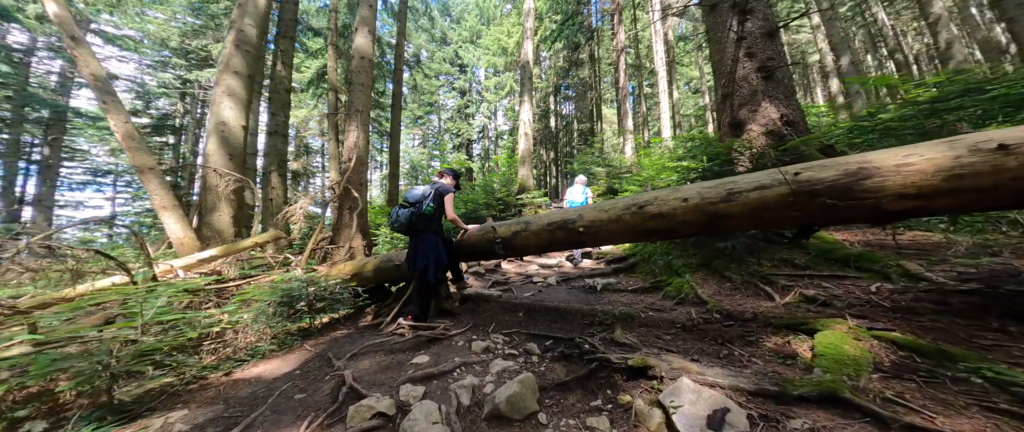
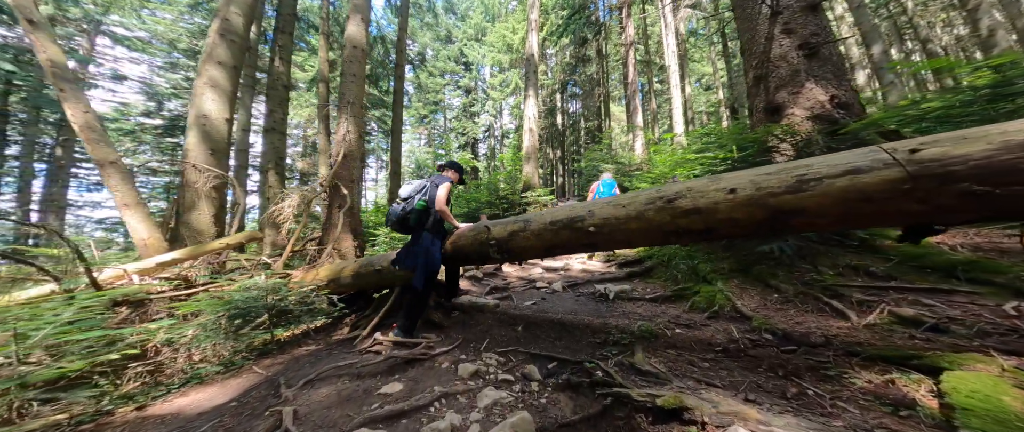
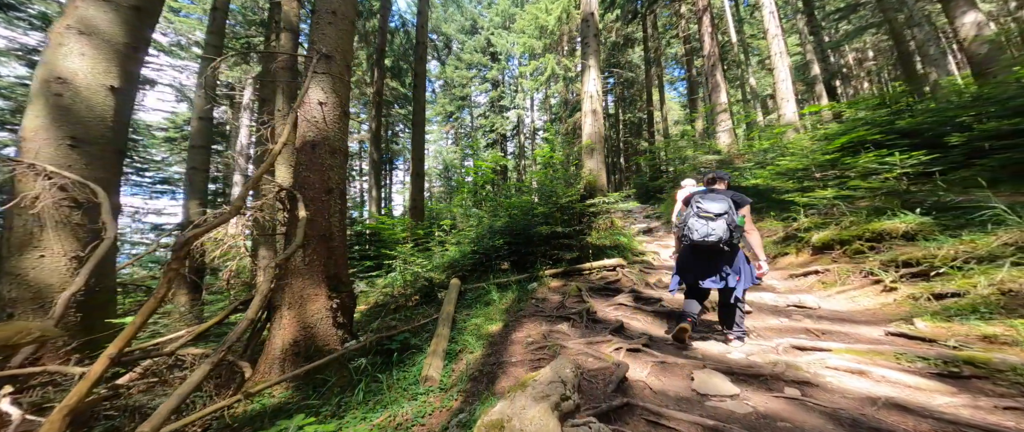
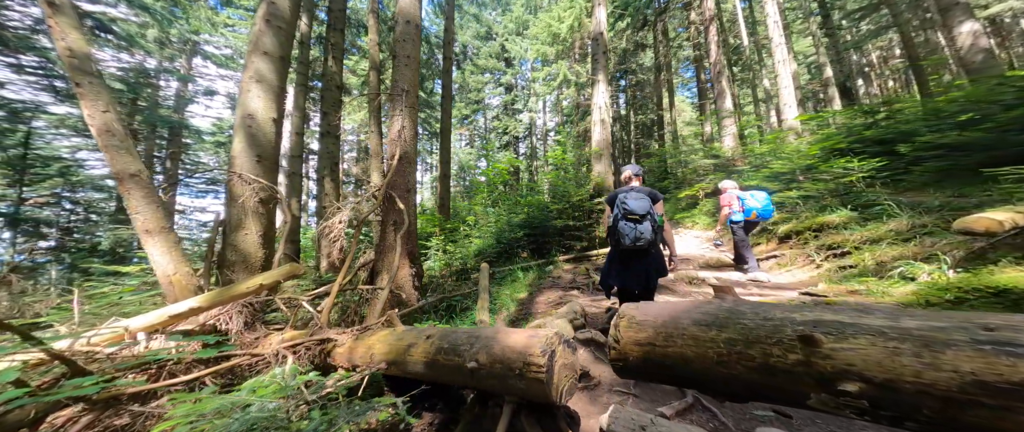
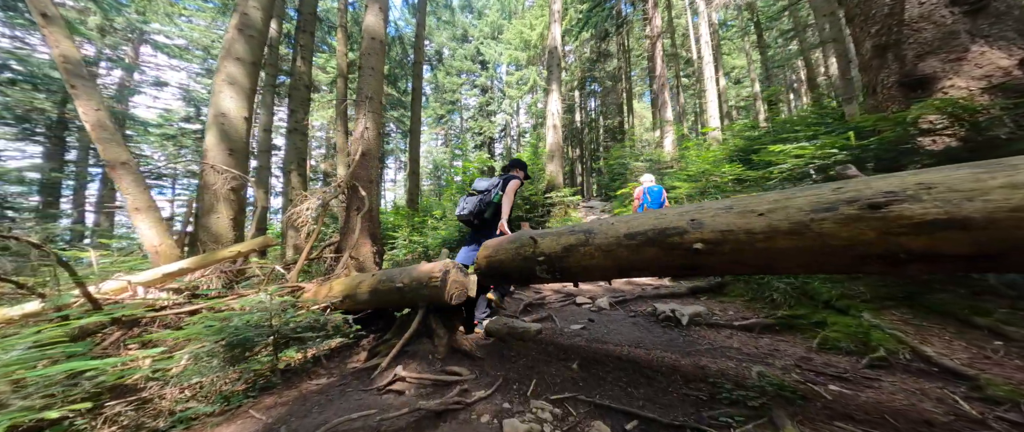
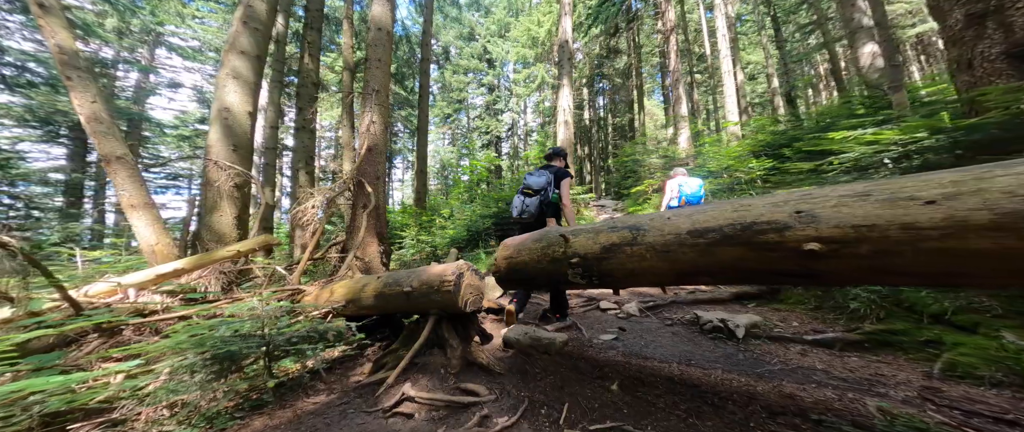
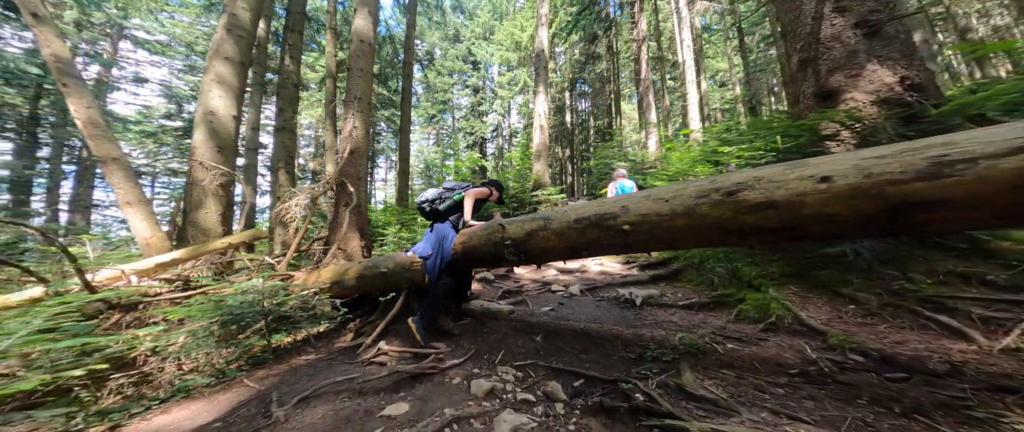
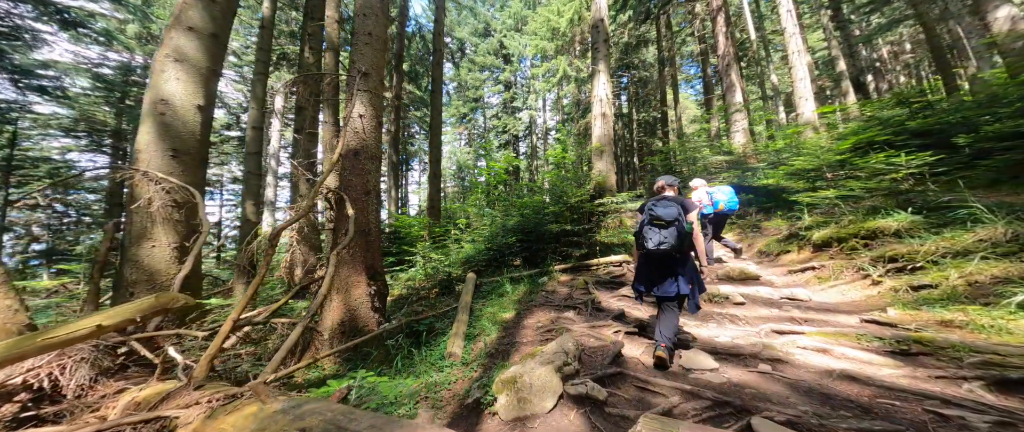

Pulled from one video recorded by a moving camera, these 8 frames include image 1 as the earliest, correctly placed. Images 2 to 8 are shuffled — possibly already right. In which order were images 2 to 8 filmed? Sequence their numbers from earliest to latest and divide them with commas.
2, 7, 5, 6, 4, 8, 3
